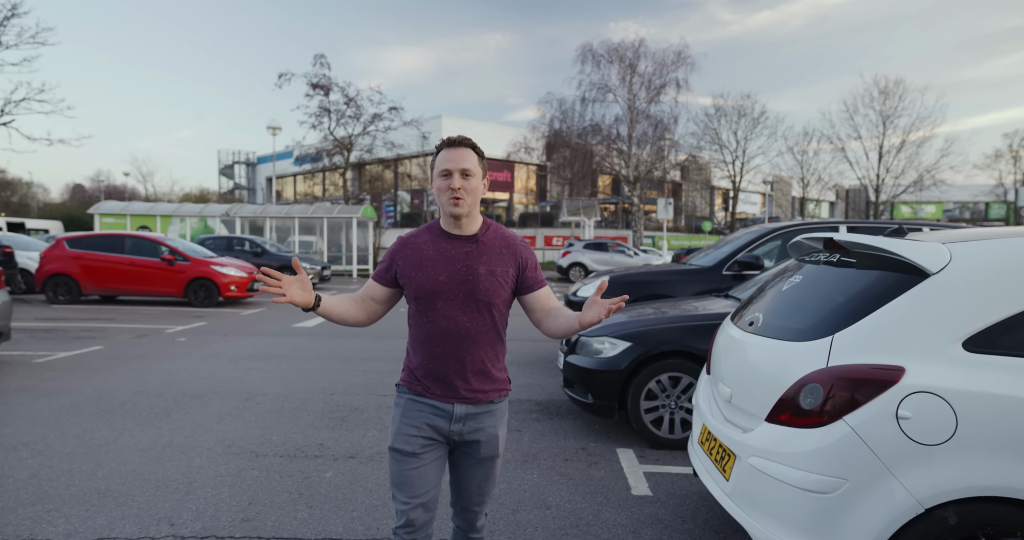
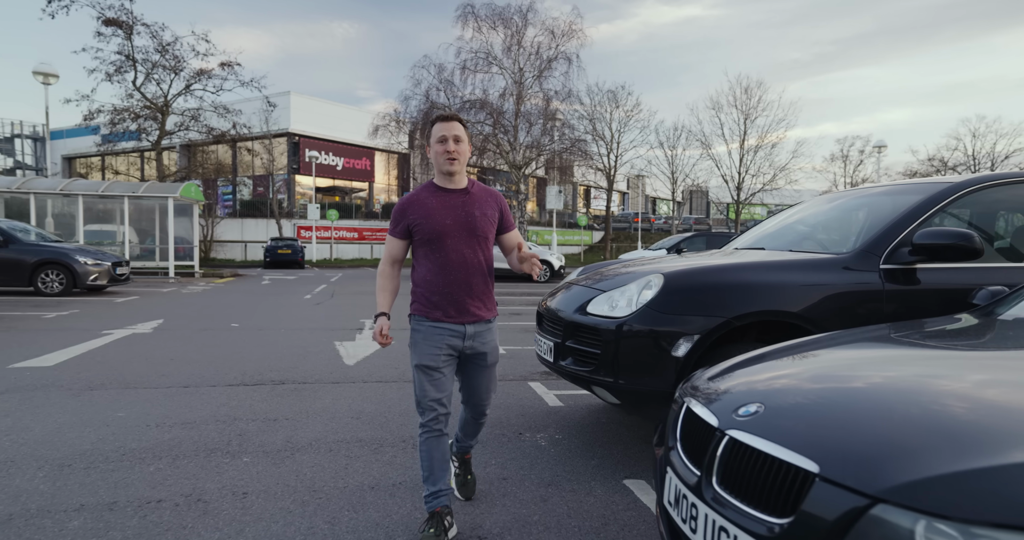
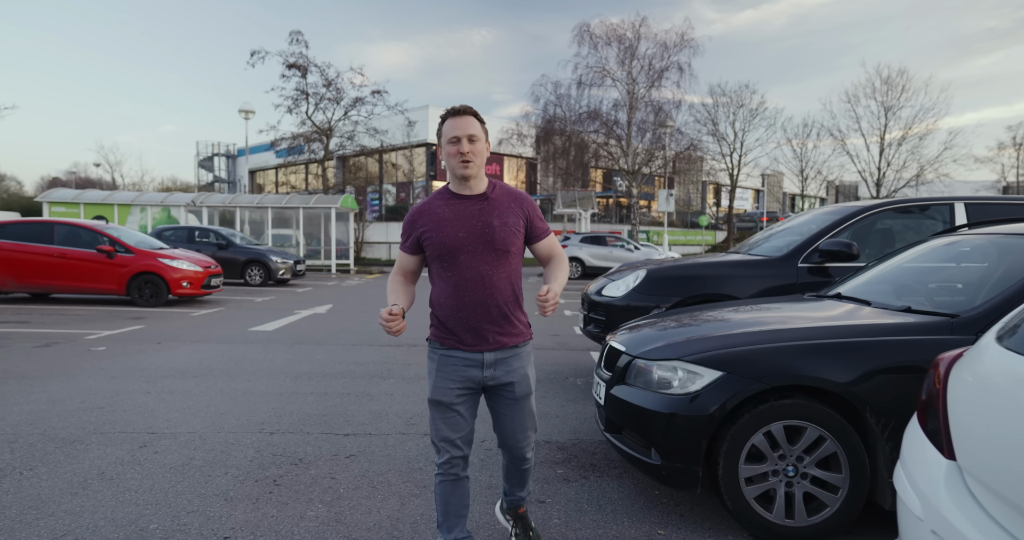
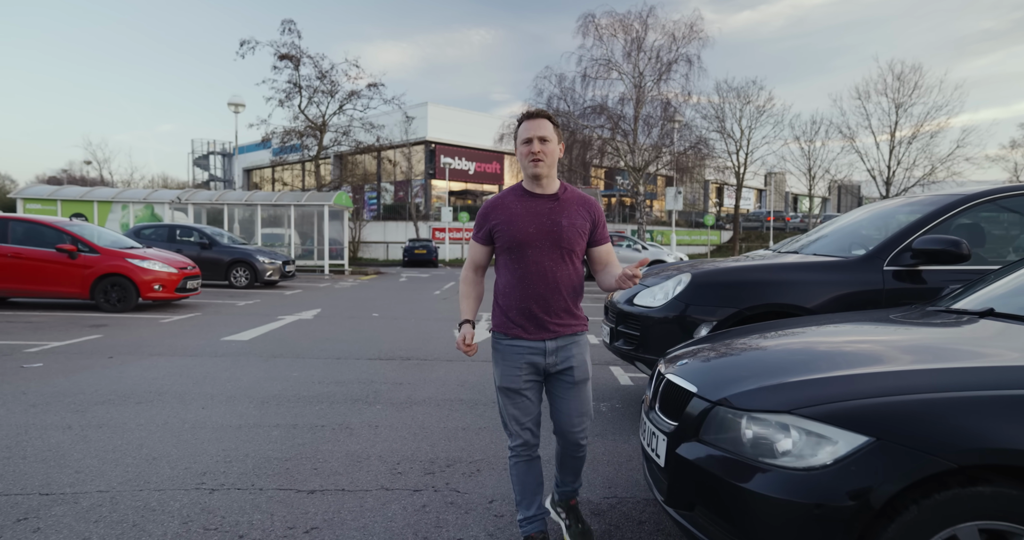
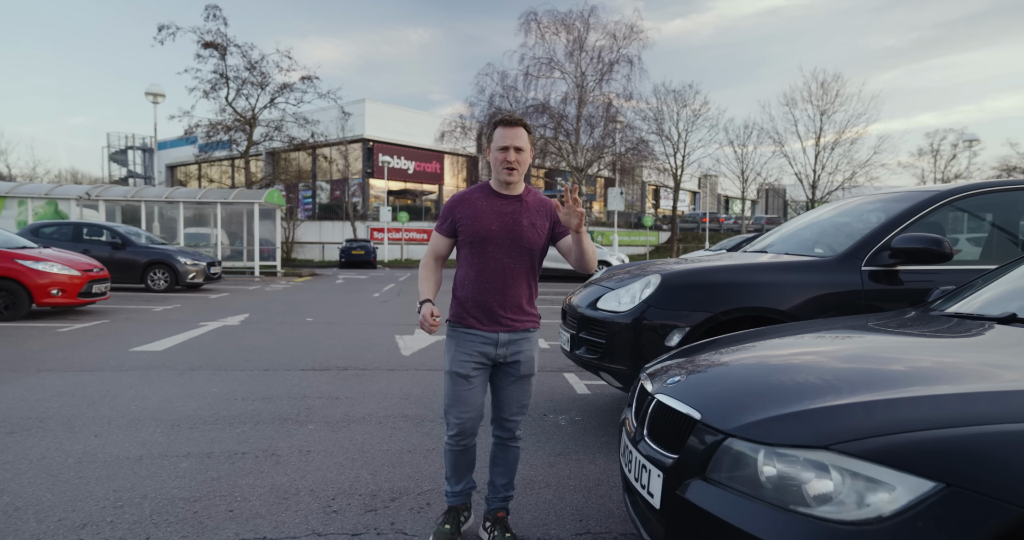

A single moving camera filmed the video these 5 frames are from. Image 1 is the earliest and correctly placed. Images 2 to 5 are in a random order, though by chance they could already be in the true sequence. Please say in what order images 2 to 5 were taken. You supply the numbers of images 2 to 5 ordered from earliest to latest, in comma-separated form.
3, 4, 5, 2
